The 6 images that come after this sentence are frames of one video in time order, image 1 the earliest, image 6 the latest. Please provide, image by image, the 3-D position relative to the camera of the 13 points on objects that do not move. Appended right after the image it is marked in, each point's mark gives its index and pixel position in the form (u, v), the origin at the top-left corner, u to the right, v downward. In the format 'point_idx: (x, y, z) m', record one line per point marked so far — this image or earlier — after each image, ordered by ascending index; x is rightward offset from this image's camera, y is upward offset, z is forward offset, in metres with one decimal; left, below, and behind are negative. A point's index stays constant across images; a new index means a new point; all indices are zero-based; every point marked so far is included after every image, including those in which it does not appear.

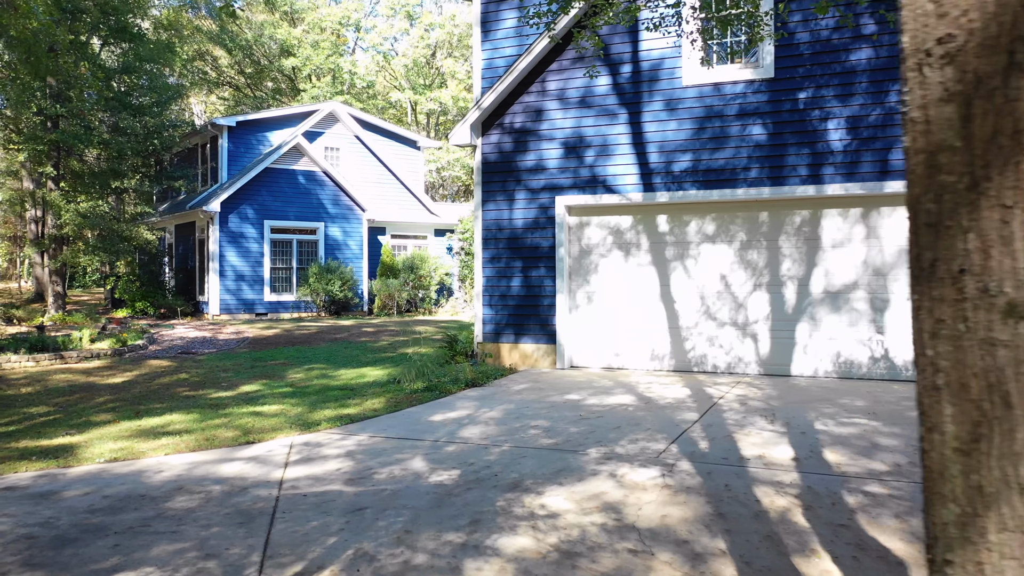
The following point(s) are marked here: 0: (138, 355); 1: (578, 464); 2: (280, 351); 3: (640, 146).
0: (-8.0, -1.4, +13.5) m
1: (+0.6, -1.6, +5.6) m
2: (-5.2, -1.4, +14.2) m
3: (+2.0, +2.2, +9.7) m
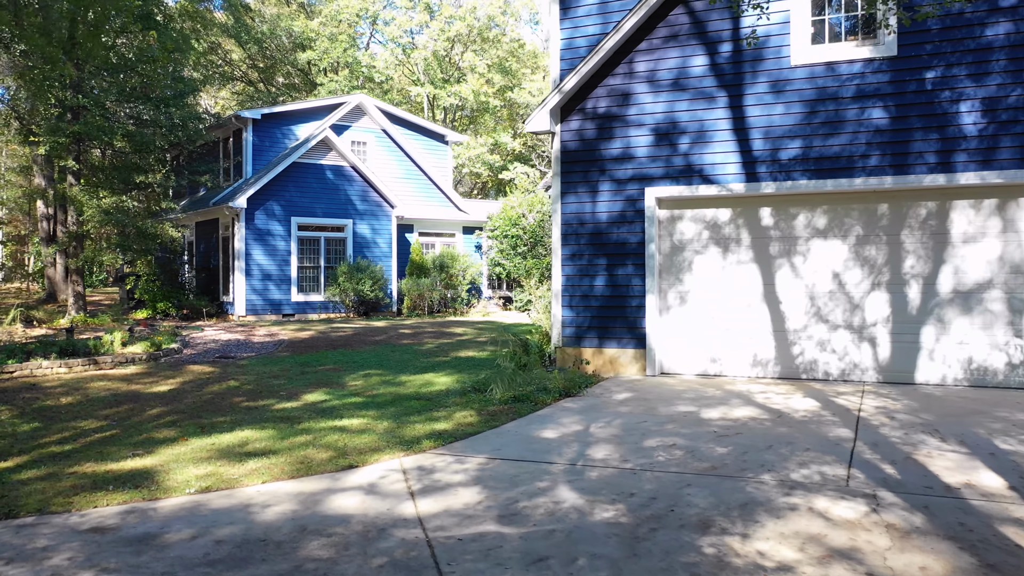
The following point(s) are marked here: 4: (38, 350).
0: (-6.7, -1.4, +12.6) m
1: (+1.9, -1.6, +4.8) m
2: (-4.0, -1.4, +13.3) m
3: (+3.2, +2.2, +8.9) m
4: (-9.0, -1.2, +12.0) m
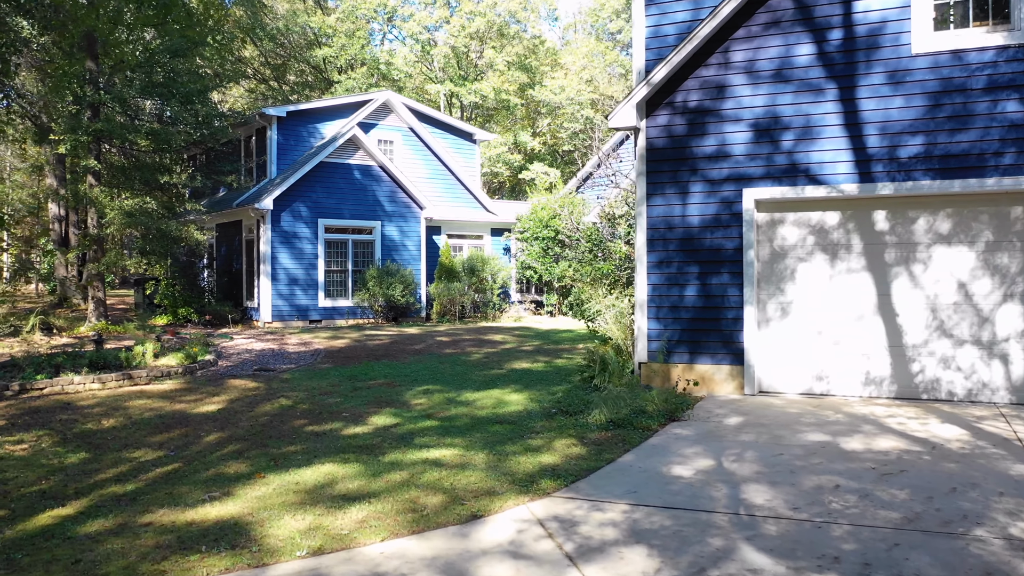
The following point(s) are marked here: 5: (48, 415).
0: (-5.6, -1.6, +11.8) m
1: (+3.0, -1.7, +4.0) m
2: (-2.8, -1.5, +12.5) m
3: (+4.4, +2.0, +8.1) m
4: (-7.8, -1.3, +11.1) m
5: (-6.4, -1.7, +8.7) m
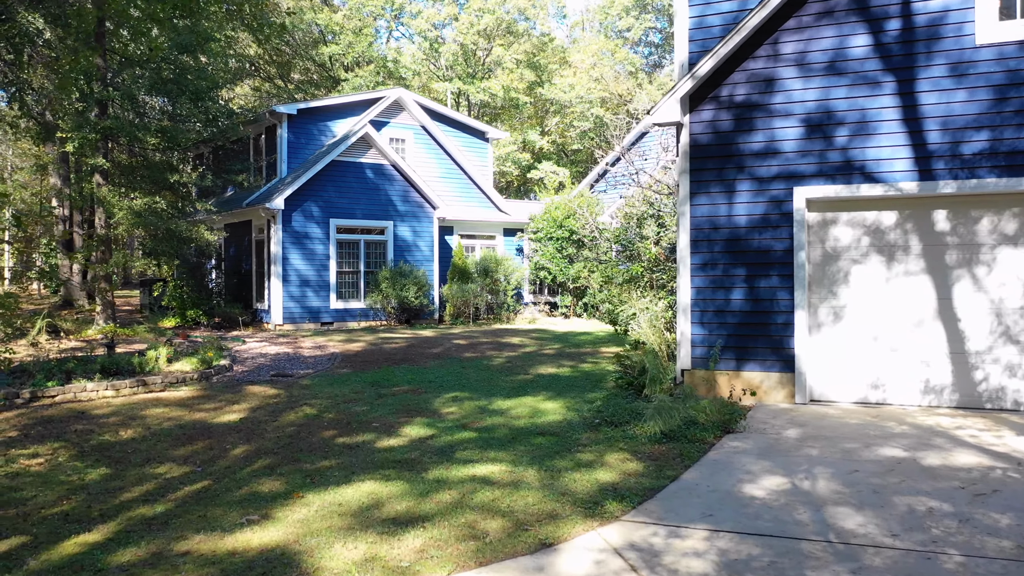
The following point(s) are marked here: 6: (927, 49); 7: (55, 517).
0: (-5.1, -1.6, +11.4) m
1: (+3.5, -1.8, +3.6) m
2: (-2.4, -1.6, +12.1) m
3: (+4.9, +2.0, +7.7) m
4: (-7.3, -1.4, +10.7) m
5: (-5.9, -1.8, +8.3) m
6: (+5.0, +2.9, +7.6) m
7: (-3.8, -1.9, +5.2) m
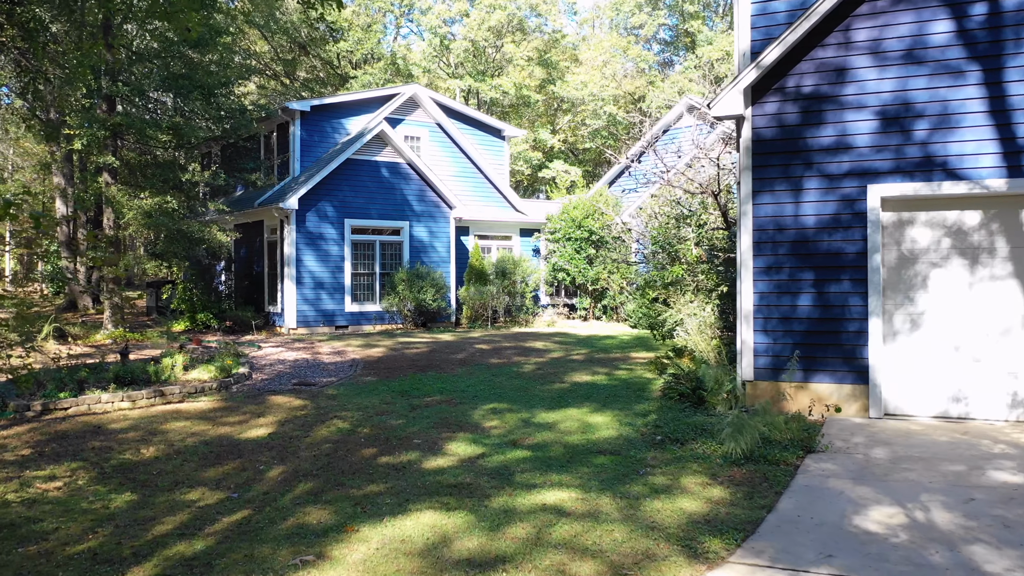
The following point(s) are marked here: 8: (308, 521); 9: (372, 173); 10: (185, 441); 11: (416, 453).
0: (-4.5, -1.7, +10.8) m
1: (+4.2, -1.8, +3.0) m
2: (-1.7, -1.7, +11.5) m
3: (+5.5, +1.9, +7.1) m
4: (-6.7, -1.4, +10.1) m
5: (-5.3, -1.9, +7.7) m
6: (+5.6, +2.8, +7.0) m
7: (-3.2, -2.0, +4.7) m
8: (-1.7, -1.9, +5.2) m
9: (-4.1, +3.3, +18.5) m
10: (-4.0, -1.9, +7.8) m
11: (-1.1, -1.8, +7.1) m
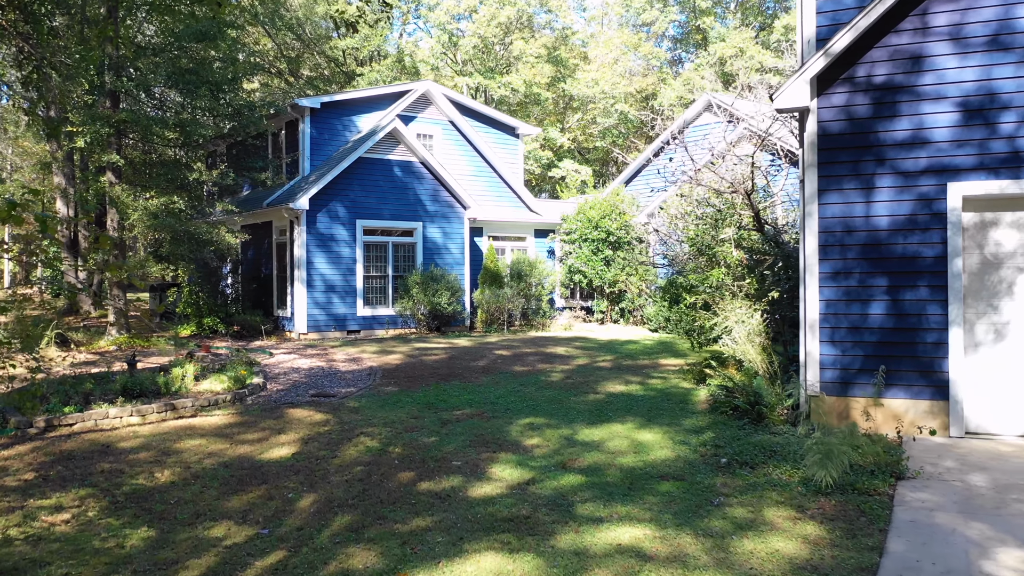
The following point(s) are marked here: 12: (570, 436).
0: (-4.0, -1.8, +10.1) m
1: (+4.7, -1.9, +2.4) m
2: (-1.2, -1.7, +10.9) m
3: (+6.0, +1.9, +6.5) m
4: (-6.2, -1.5, +9.5) m
5: (-4.7, -2.0, +7.0) m
6: (+6.1, +2.7, +6.4) m
7: (-2.6, -2.1, +4.0) m
8: (-1.2, -2.0, +4.6) m
9: (-3.6, +3.3, +17.8) m
10: (-3.5, -2.0, +7.1) m
11: (-0.5, -1.9, +6.4) m
12: (+0.7, -1.8, +7.9) m
